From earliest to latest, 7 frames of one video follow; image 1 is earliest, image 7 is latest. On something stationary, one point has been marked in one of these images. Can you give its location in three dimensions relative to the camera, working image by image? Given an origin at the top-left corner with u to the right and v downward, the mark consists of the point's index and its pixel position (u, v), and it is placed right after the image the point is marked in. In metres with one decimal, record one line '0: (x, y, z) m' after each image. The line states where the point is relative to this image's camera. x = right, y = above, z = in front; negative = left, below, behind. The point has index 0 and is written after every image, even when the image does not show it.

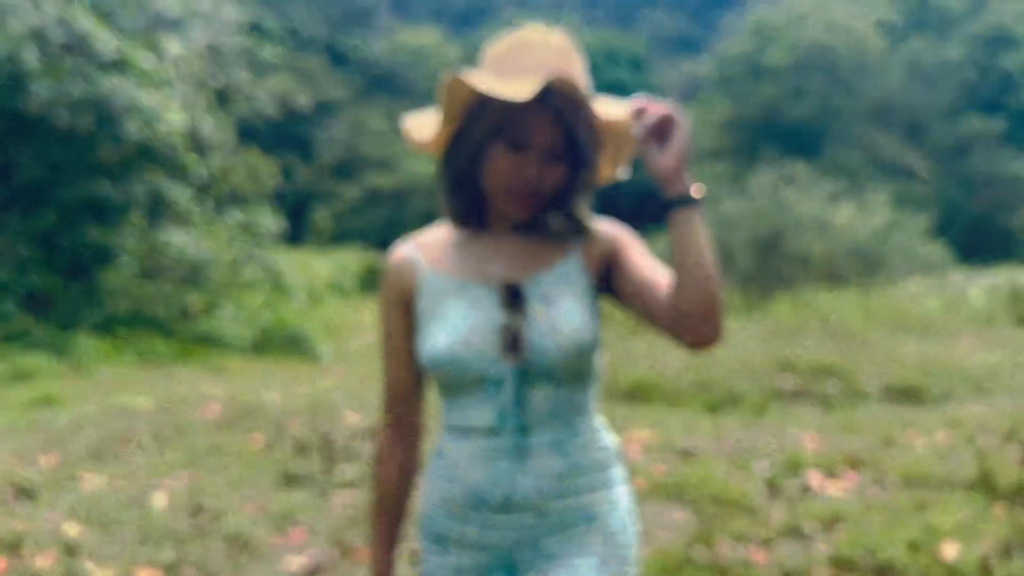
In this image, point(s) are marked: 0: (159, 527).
0: (-1.2, -0.8, +3.3) m
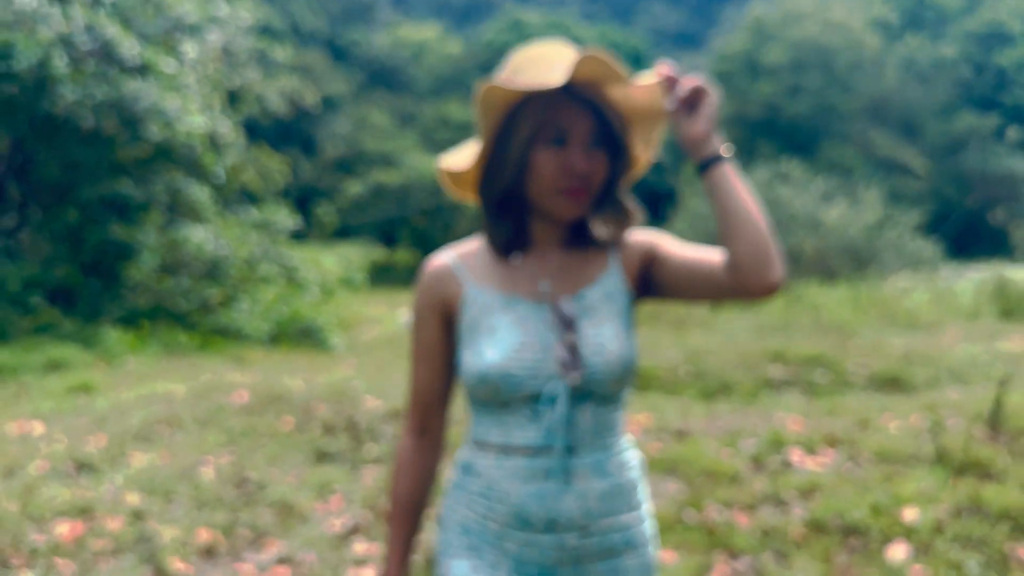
0: (-1.2, -0.8, +3.7) m
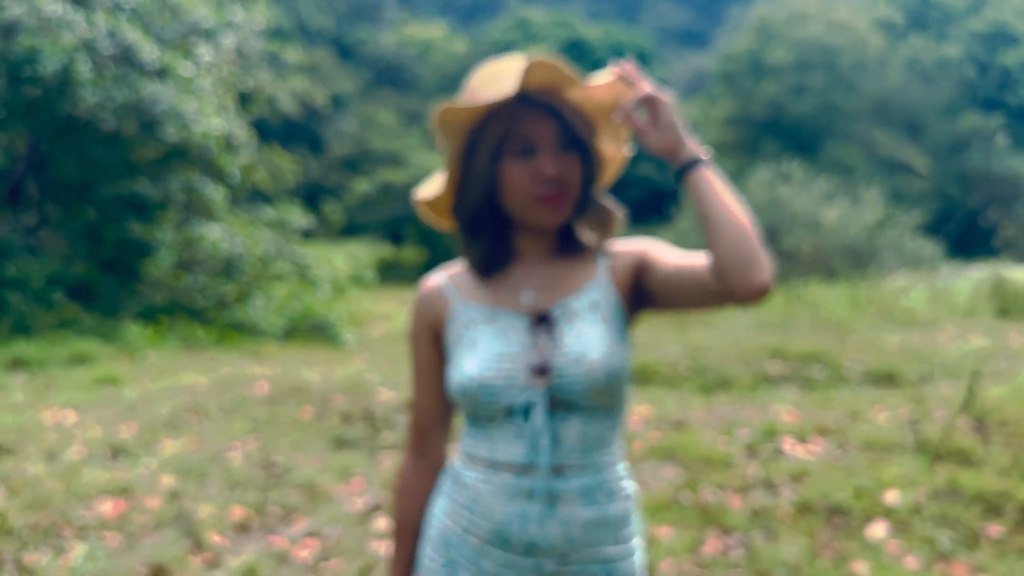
0: (-1.1, -0.8, +4.0) m
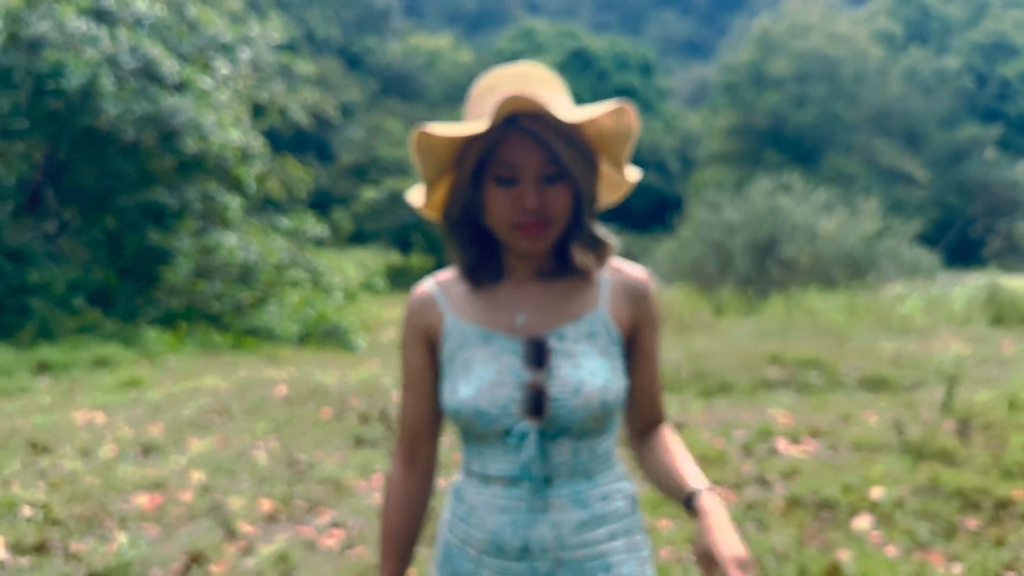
0: (-1.1, -0.8, +4.3) m
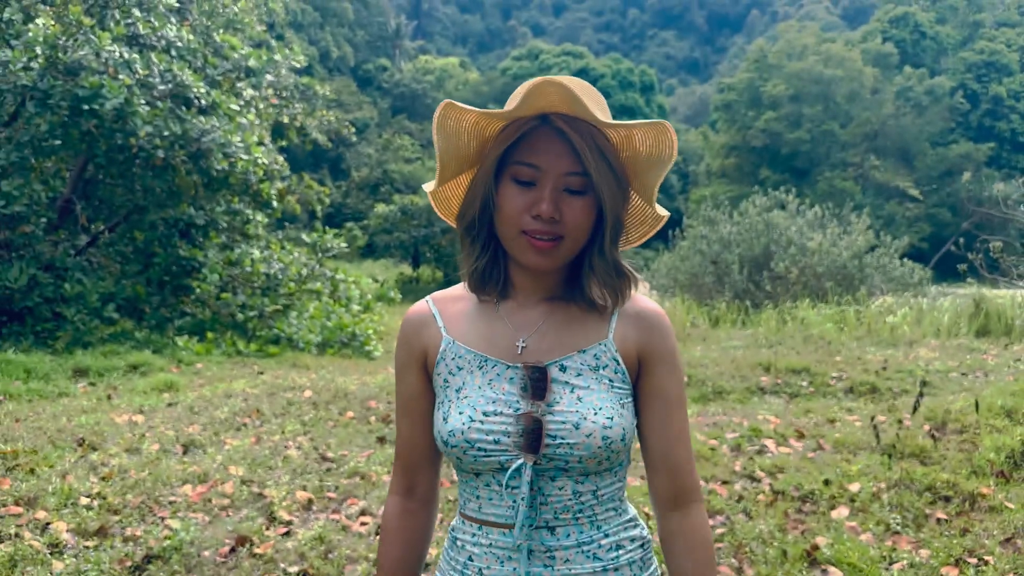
0: (-1.1, -0.9, +4.7) m
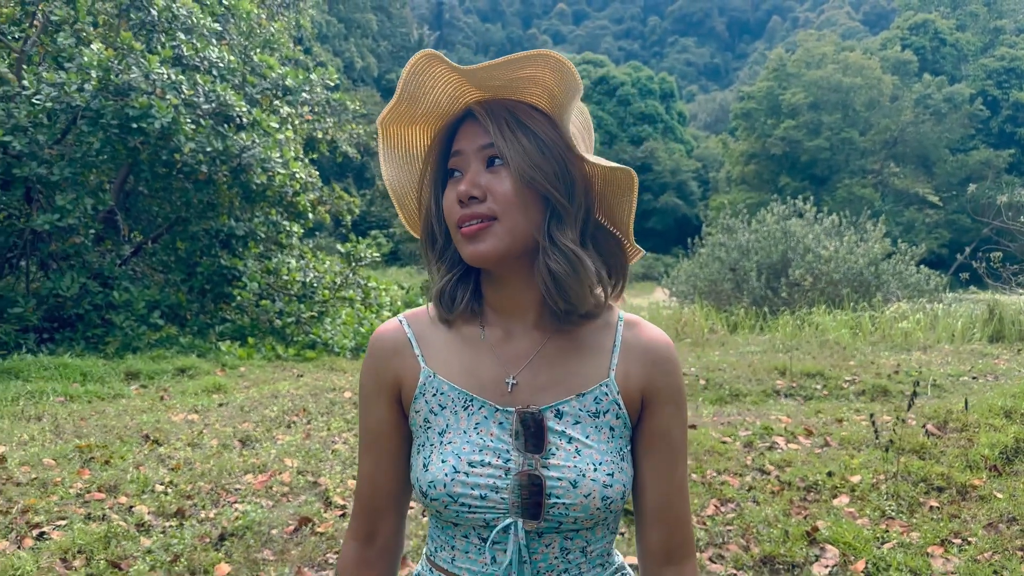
0: (-0.9, -0.9, +5.2) m
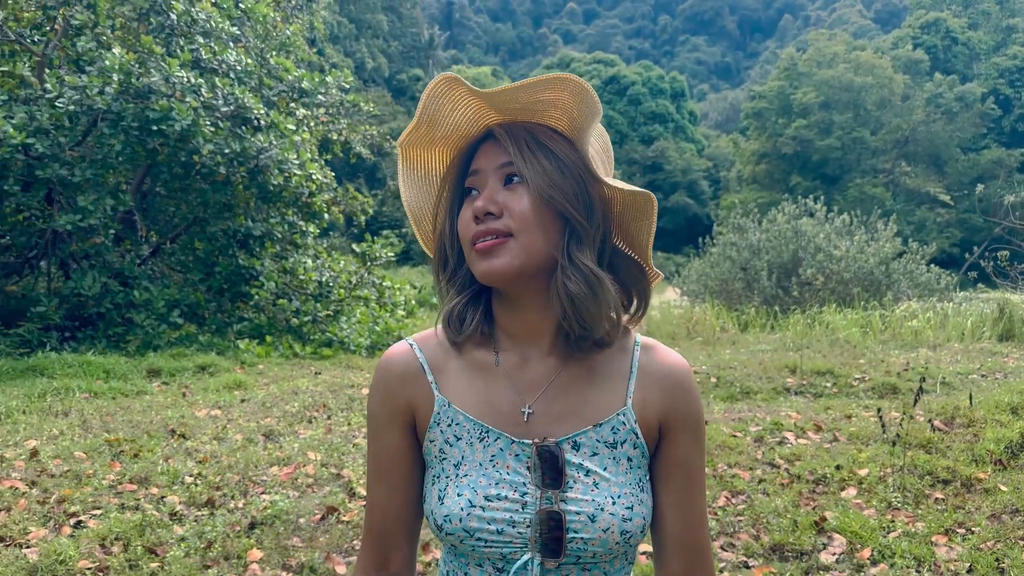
0: (-0.8, -0.9, +5.3) m
